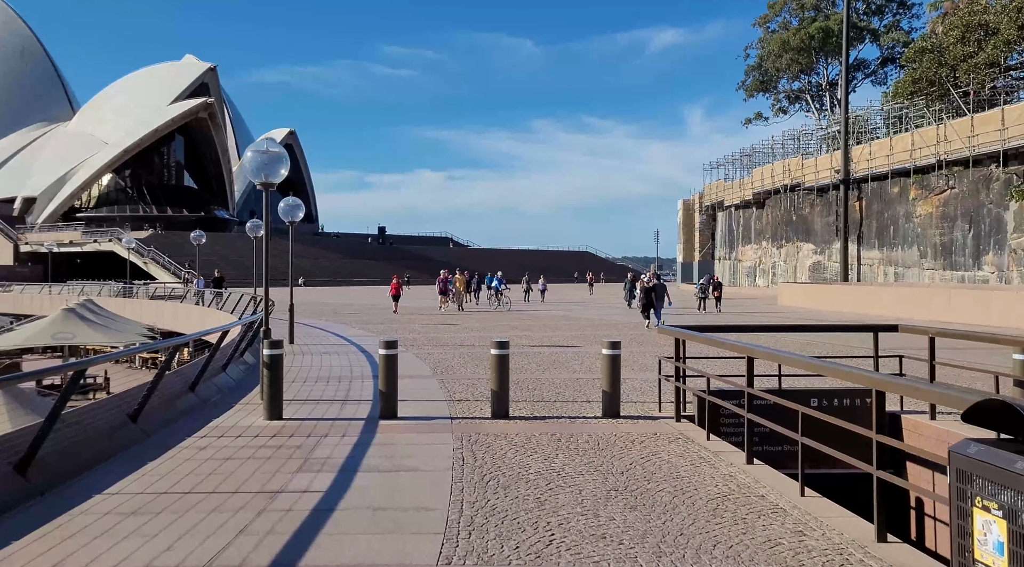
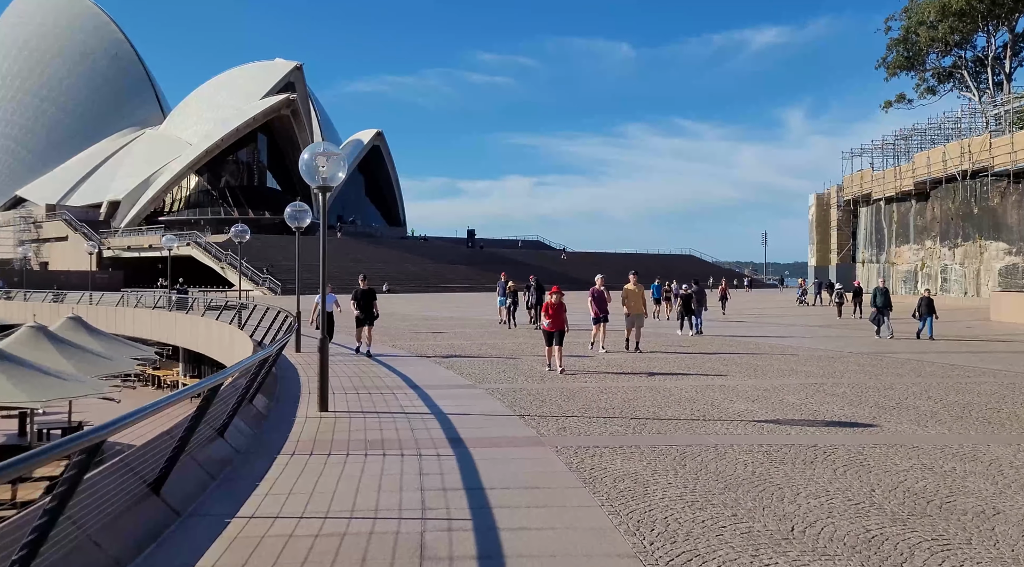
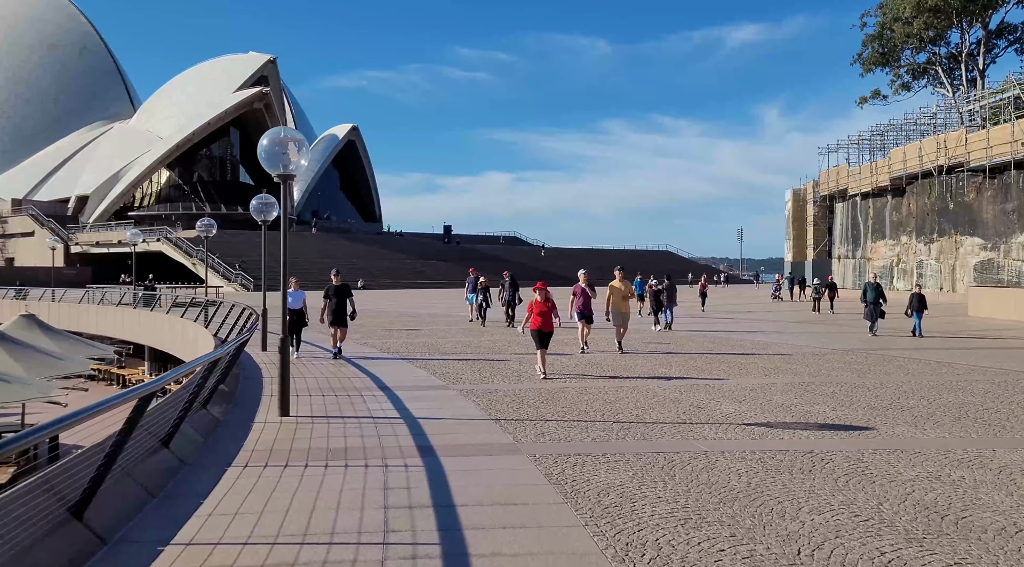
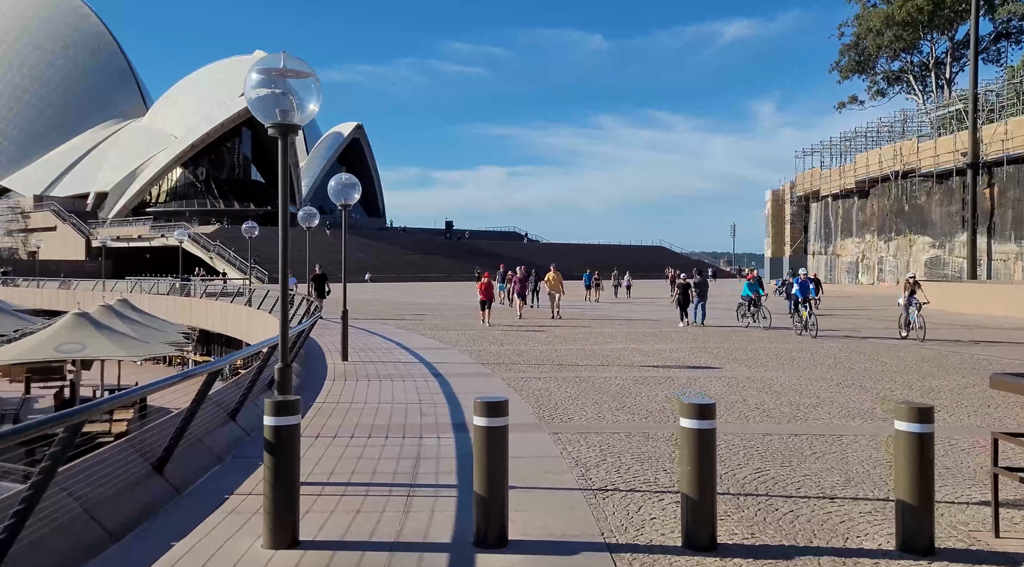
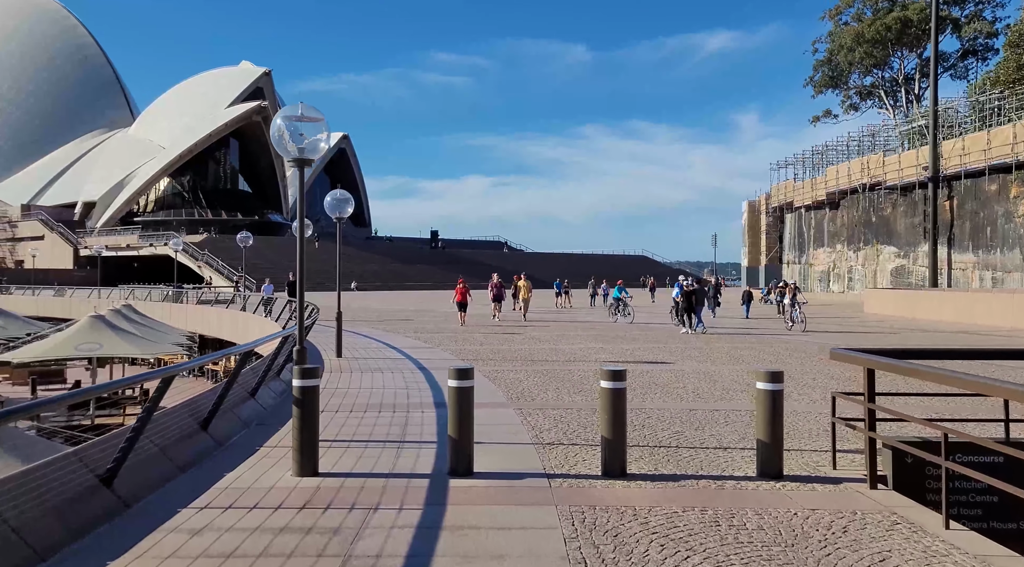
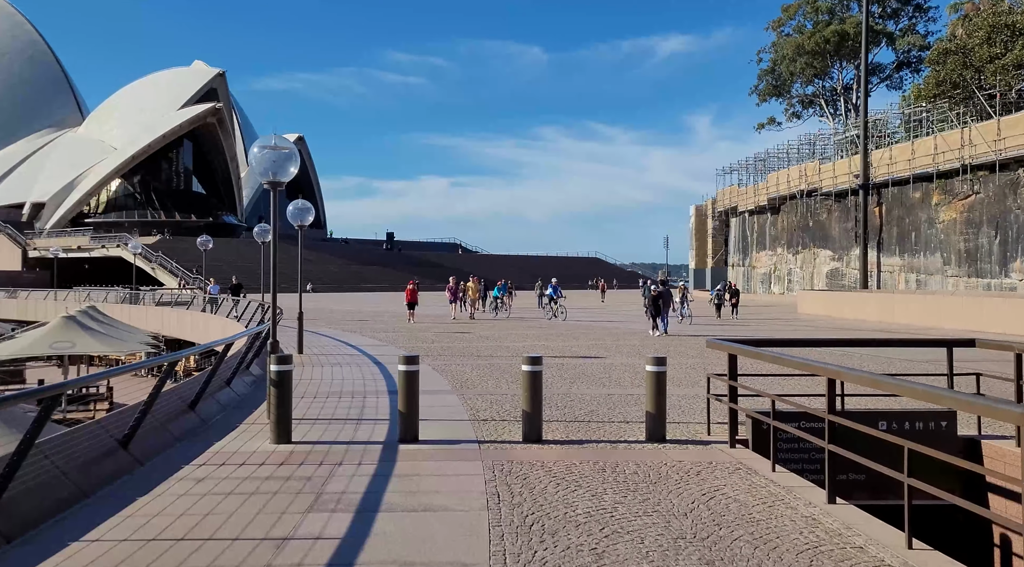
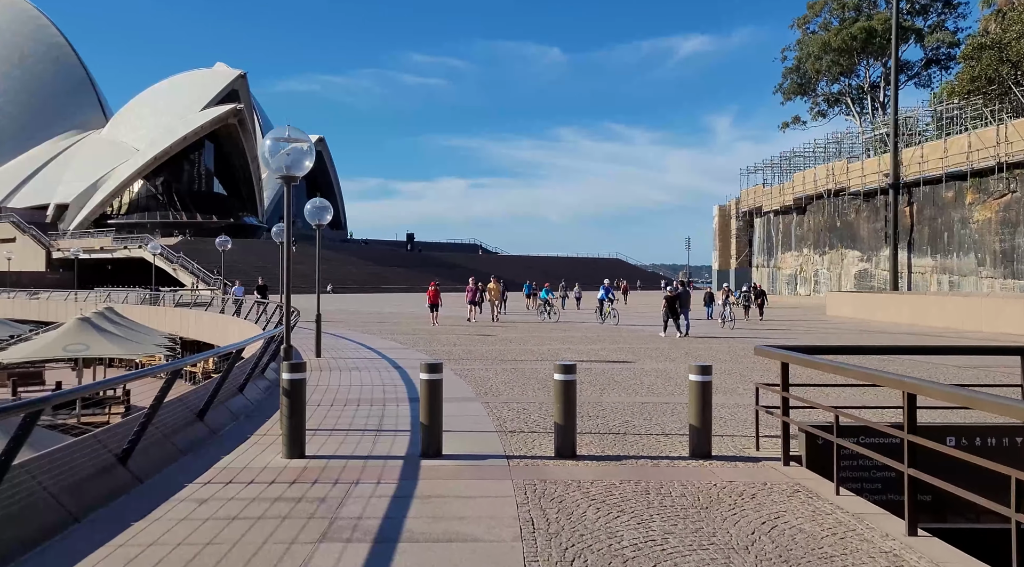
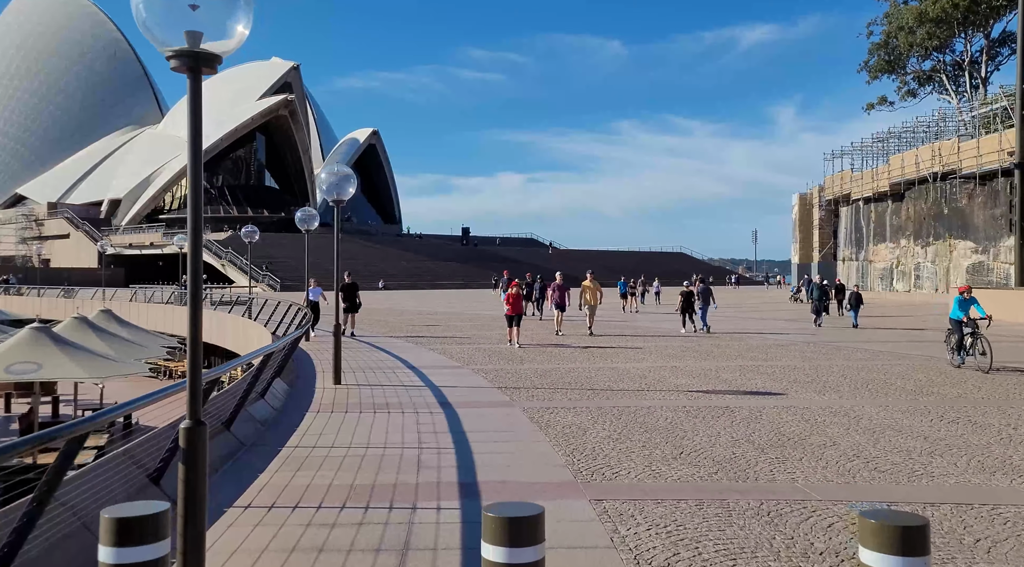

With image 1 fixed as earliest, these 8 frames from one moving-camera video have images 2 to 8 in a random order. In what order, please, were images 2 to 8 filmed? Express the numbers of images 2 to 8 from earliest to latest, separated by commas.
6, 7, 5, 4, 8, 2, 3
